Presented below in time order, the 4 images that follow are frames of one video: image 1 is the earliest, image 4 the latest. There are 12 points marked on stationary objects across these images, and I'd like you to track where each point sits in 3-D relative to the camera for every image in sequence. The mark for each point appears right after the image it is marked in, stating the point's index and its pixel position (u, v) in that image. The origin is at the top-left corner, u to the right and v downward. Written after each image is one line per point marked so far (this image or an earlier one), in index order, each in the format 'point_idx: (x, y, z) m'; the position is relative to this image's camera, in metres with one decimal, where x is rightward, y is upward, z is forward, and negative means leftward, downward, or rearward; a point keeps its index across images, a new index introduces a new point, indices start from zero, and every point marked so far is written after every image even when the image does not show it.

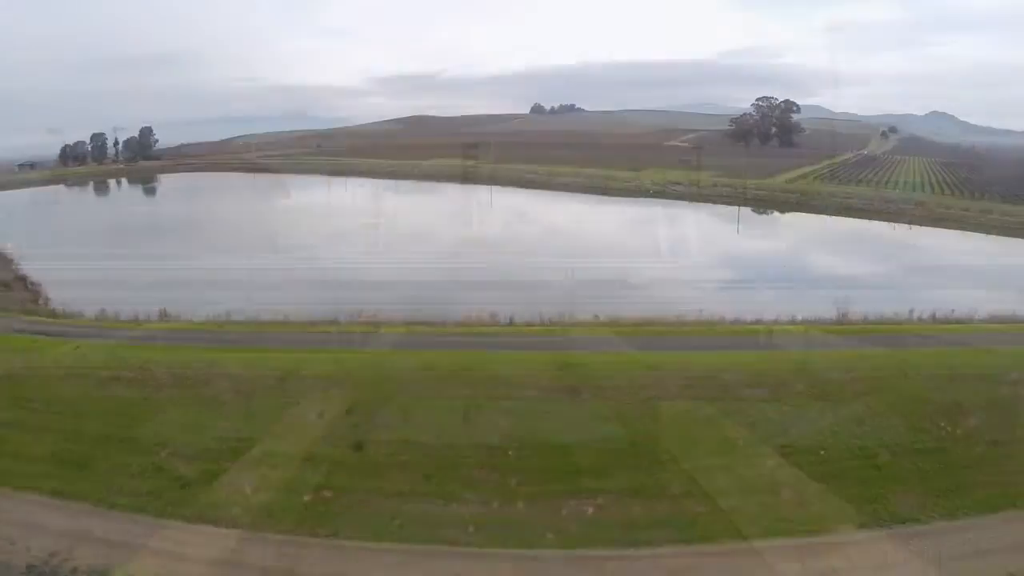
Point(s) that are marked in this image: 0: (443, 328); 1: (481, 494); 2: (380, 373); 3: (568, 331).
0: (-1.5, -0.8, +15.1) m
1: (-0.5, -3.1, +10.4) m
2: (-2.4, -1.5, +12.3) m
3: (+1.2, -0.9, +14.6) m
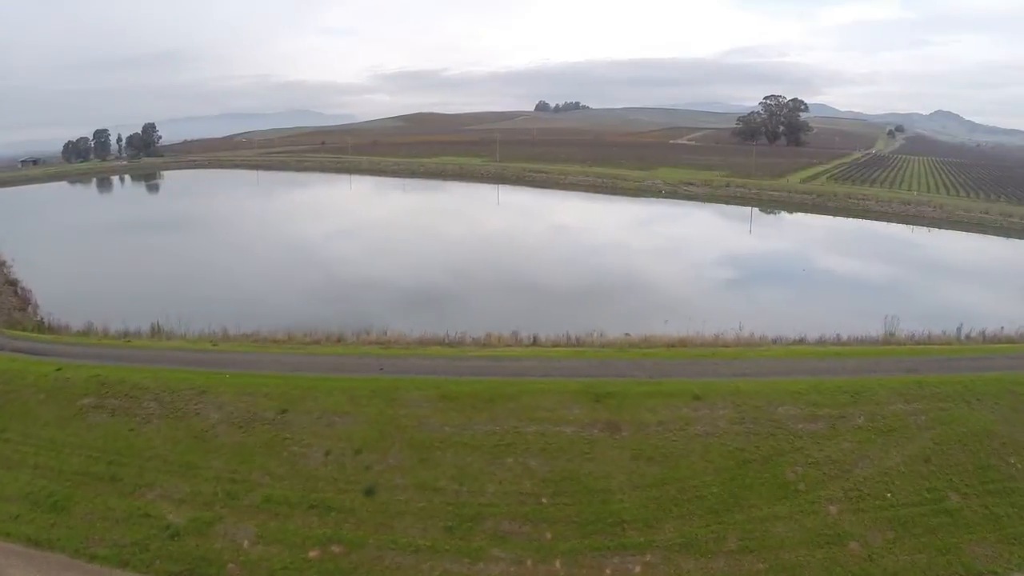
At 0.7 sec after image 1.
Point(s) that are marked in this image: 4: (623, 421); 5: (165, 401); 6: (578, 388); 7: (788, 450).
0: (-1.0, -1.2, +13.8) m
1: (0.0, -3.5, +9.1) m
2: (-1.9, -1.8, +11.0) m
3: (+1.7, -1.3, +13.2) m
4: (+1.8, -2.2, +11.0) m
5: (-5.9, -1.9, +11.5) m
6: (+1.1, -1.7, +11.5) m
7: (+4.6, -2.7, +11.4) m
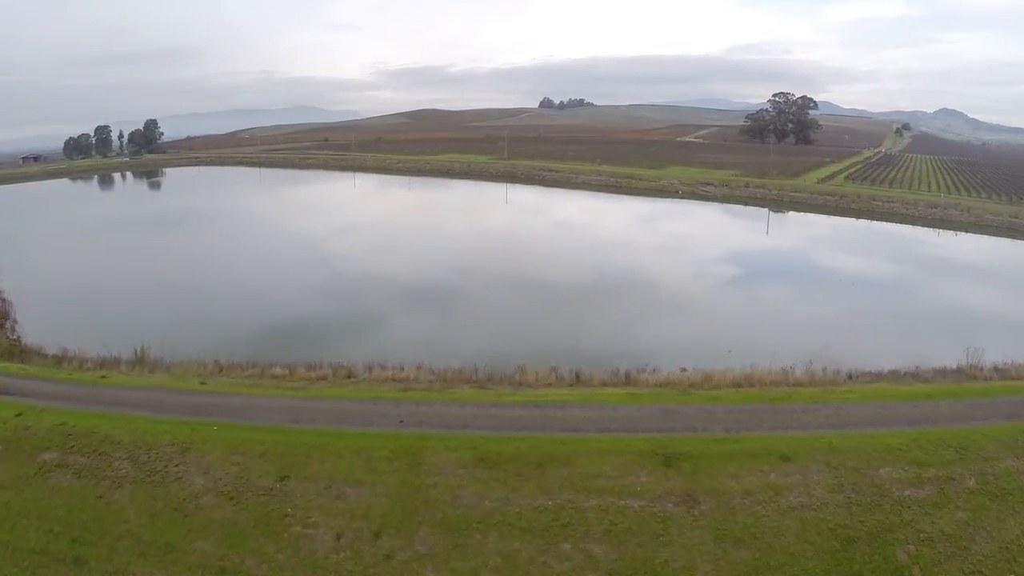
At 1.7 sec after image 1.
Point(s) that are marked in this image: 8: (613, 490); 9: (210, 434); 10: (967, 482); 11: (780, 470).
0: (-0.3, -1.7, +11.8) m
1: (+0.7, -4.0, +7.0) m
2: (-1.2, -2.3, +9.0) m
3: (+2.4, -1.8, +11.2) m
4: (+2.5, -2.7, +9.0) m
5: (-5.2, -2.4, +9.5) m
6: (+1.8, -2.2, +9.5) m
7: (+5.3, -3.3, +9.4) m
8: (+1.3, -2.6, +8.8) m
9: (-4.3, -2.1, +9.9) m
10: (+6.9, -2.9, +10.3) m
11: (+3.8, -2.5, +9.6) m
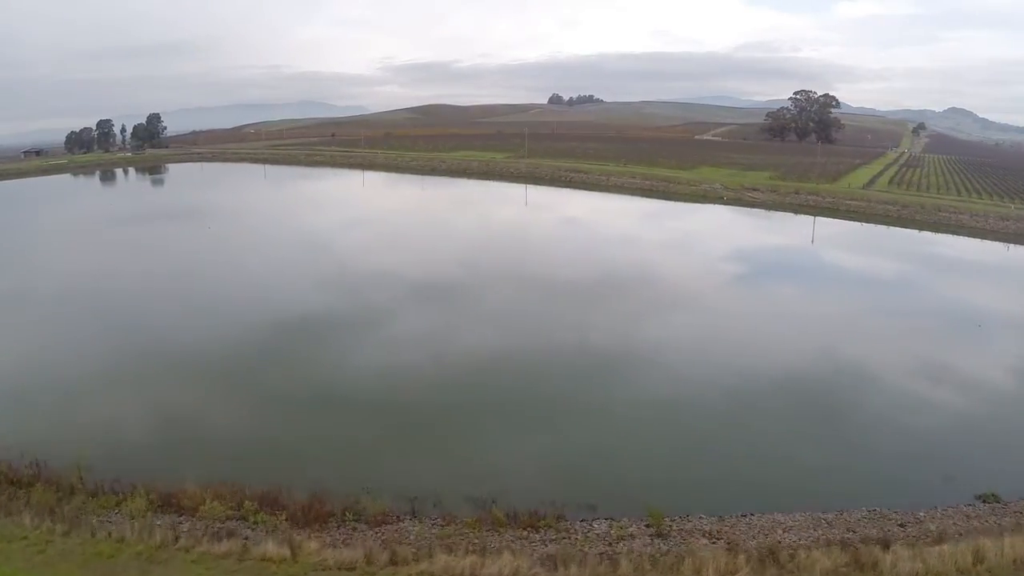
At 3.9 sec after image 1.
0: (+1.4, -3.0, +6.8) m
1: (+2.3, -5.4, +2.1) m
2: (+0.4, -3.7, +4.0) m
3: (+4.0, -3.1, +6.2) m
4: (+4.1, -4.0, +4.0) m
5: (-3.5, -3.7, +4.6) m
6: (+3.4, -3.6, +4.5) m
7: (+6.9, -4.6, +4.4) m
8: (+2.9, -3.9, +3.8) m
9: (-2.7, -3.4, +4.9) m
10: (+8.6, -4.3, +5.3) m
11: (+5.4, -3.9, +4.7) m
